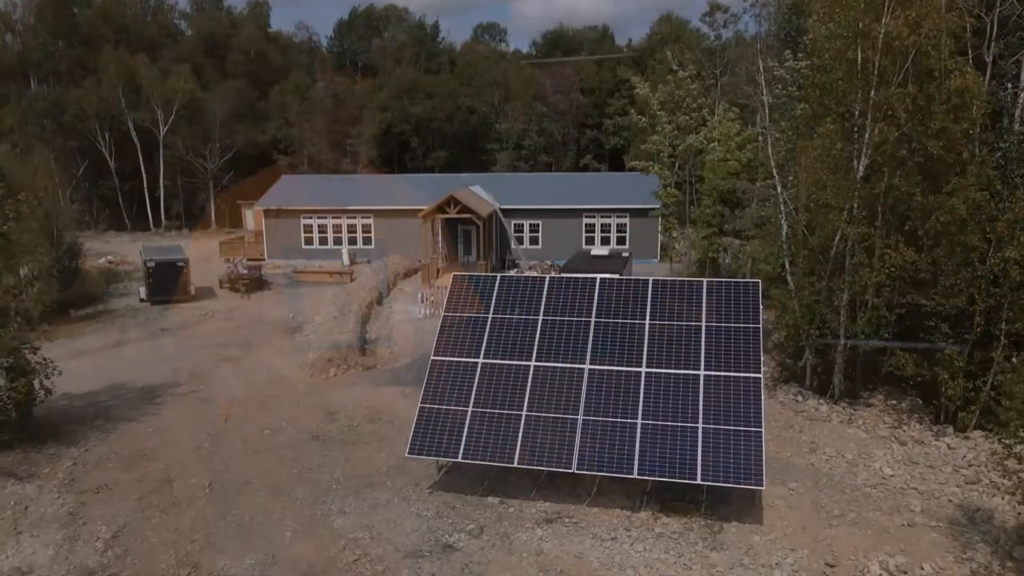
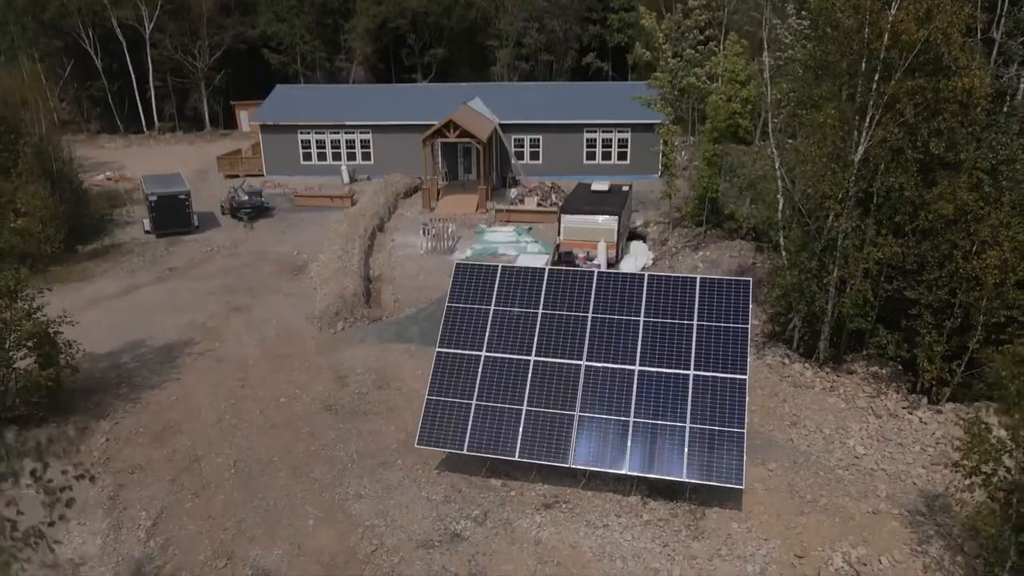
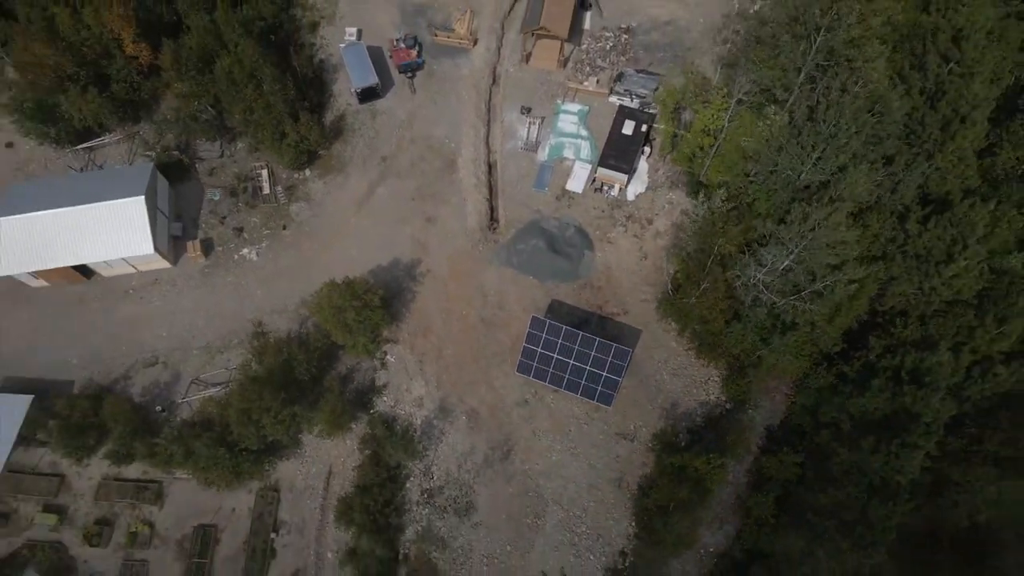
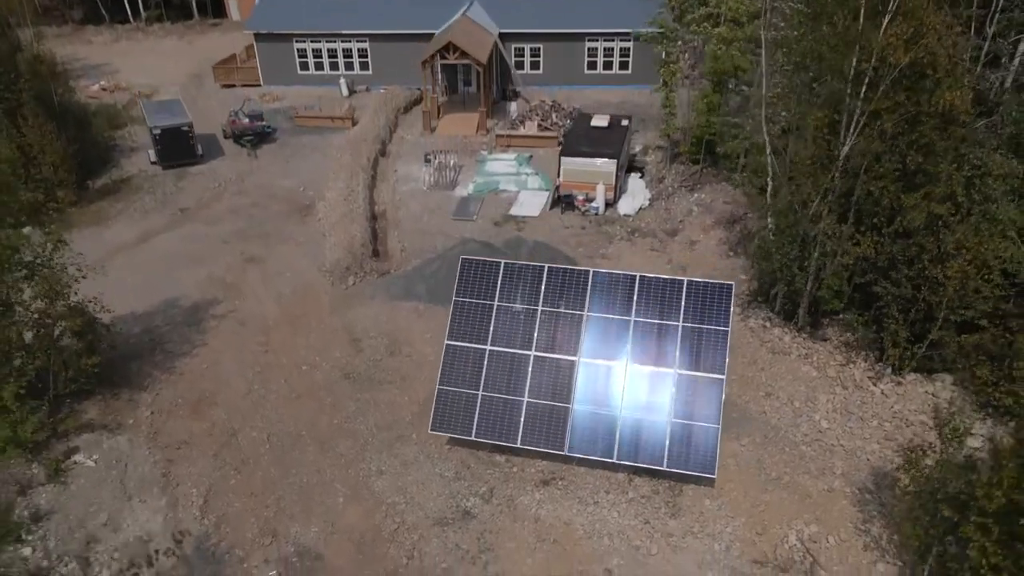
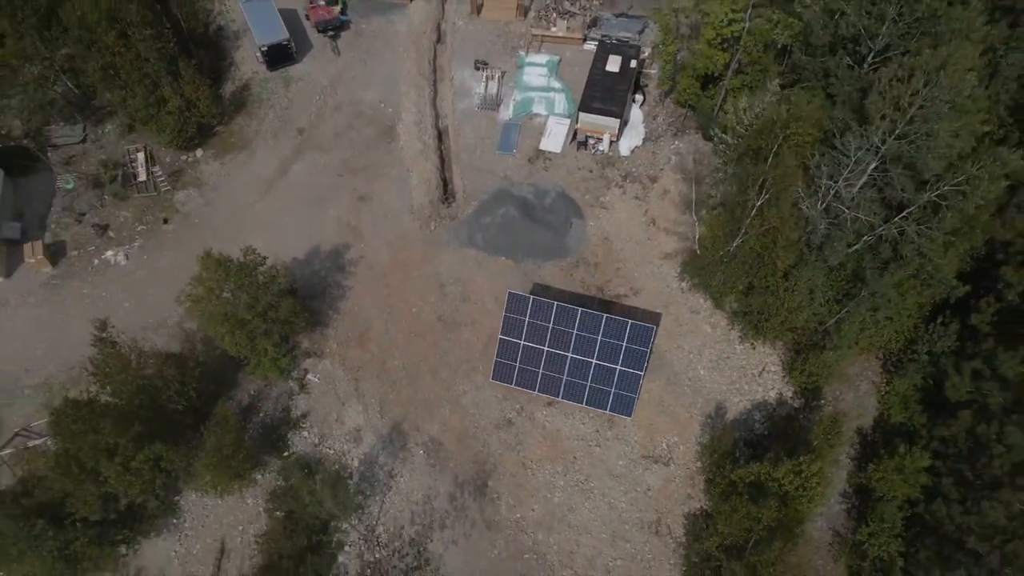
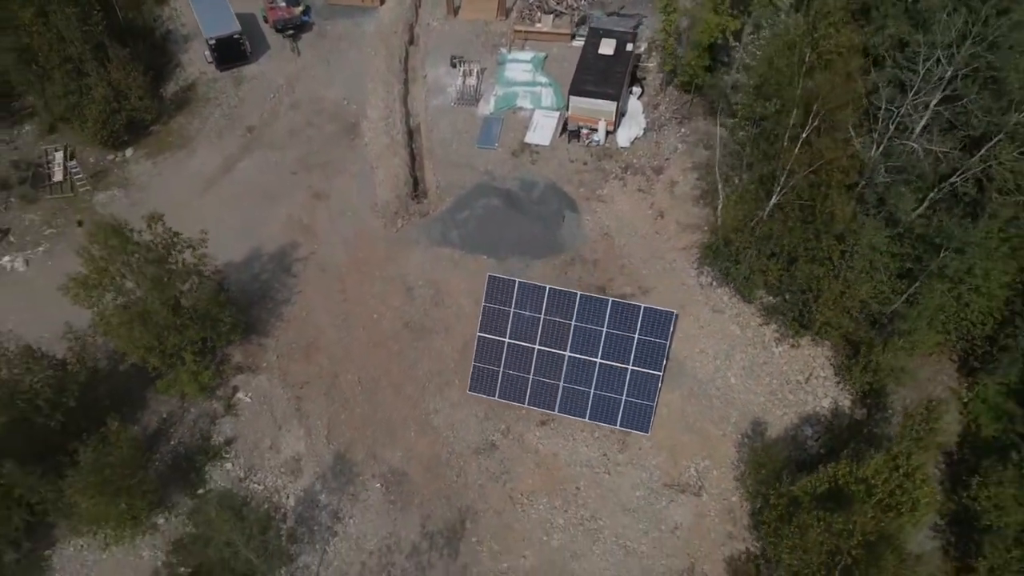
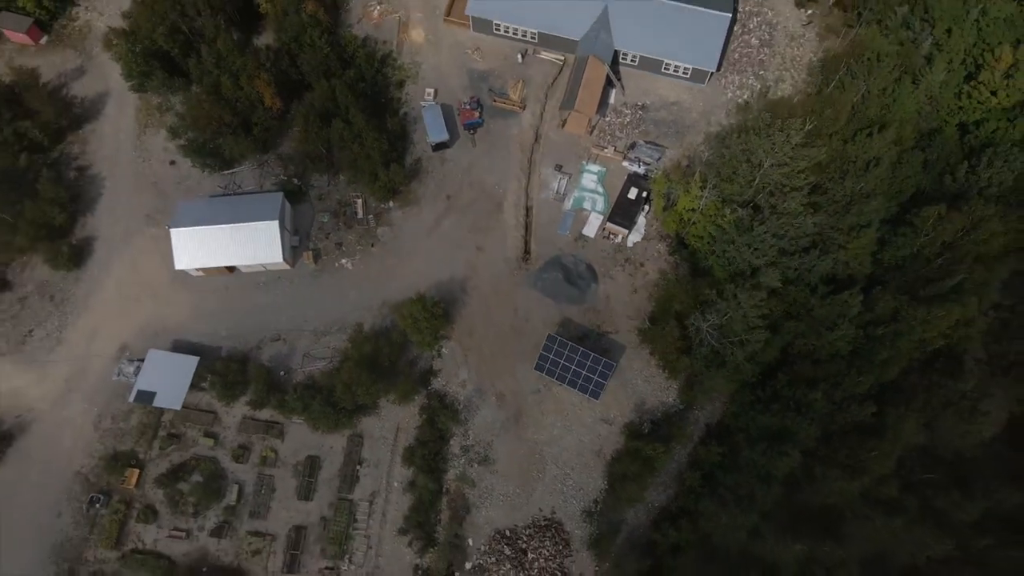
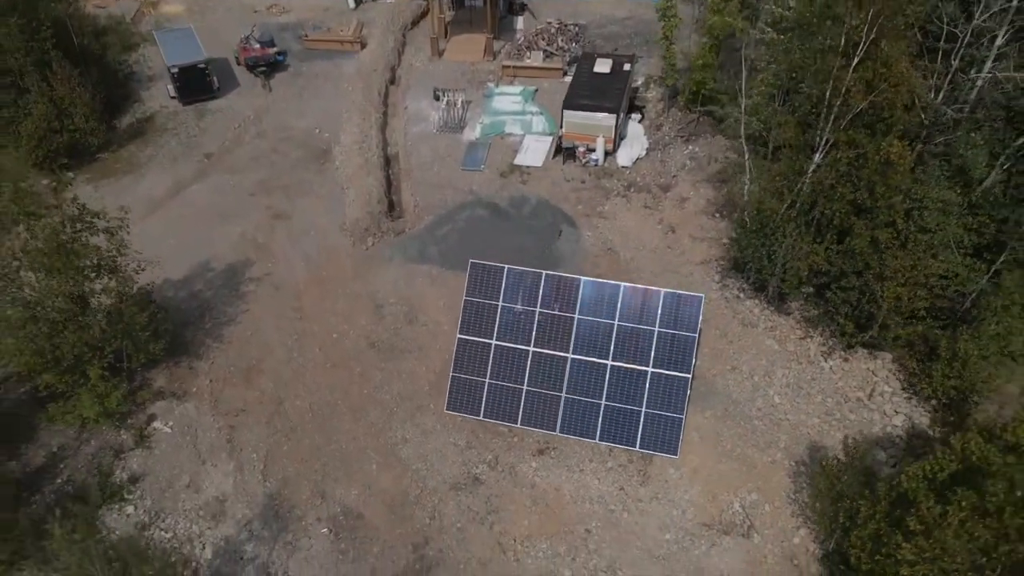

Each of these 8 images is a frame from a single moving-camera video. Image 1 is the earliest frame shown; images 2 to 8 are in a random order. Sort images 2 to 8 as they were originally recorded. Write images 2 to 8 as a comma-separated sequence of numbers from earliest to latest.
2, 4, 8, 6, 5, 3, 7
